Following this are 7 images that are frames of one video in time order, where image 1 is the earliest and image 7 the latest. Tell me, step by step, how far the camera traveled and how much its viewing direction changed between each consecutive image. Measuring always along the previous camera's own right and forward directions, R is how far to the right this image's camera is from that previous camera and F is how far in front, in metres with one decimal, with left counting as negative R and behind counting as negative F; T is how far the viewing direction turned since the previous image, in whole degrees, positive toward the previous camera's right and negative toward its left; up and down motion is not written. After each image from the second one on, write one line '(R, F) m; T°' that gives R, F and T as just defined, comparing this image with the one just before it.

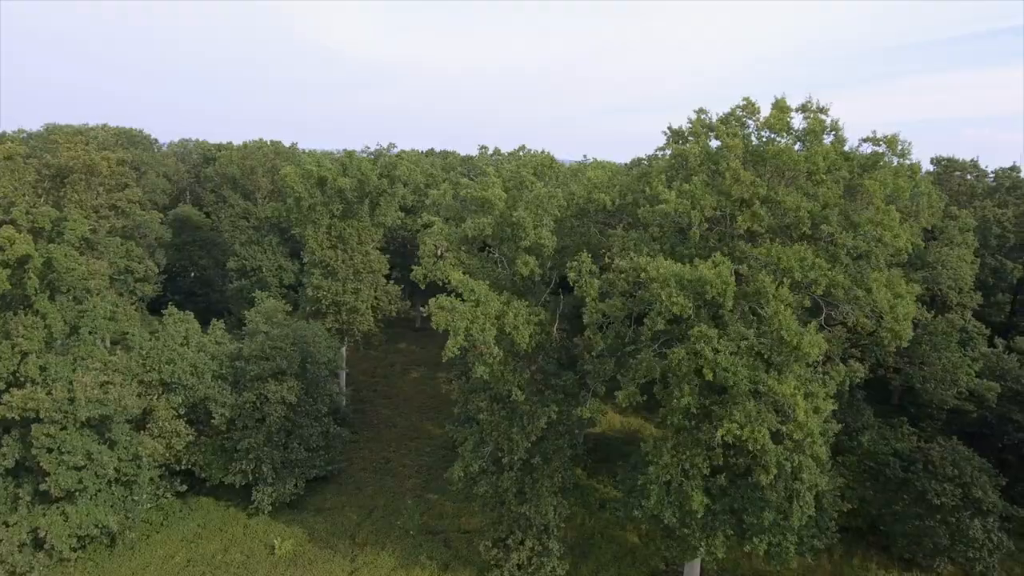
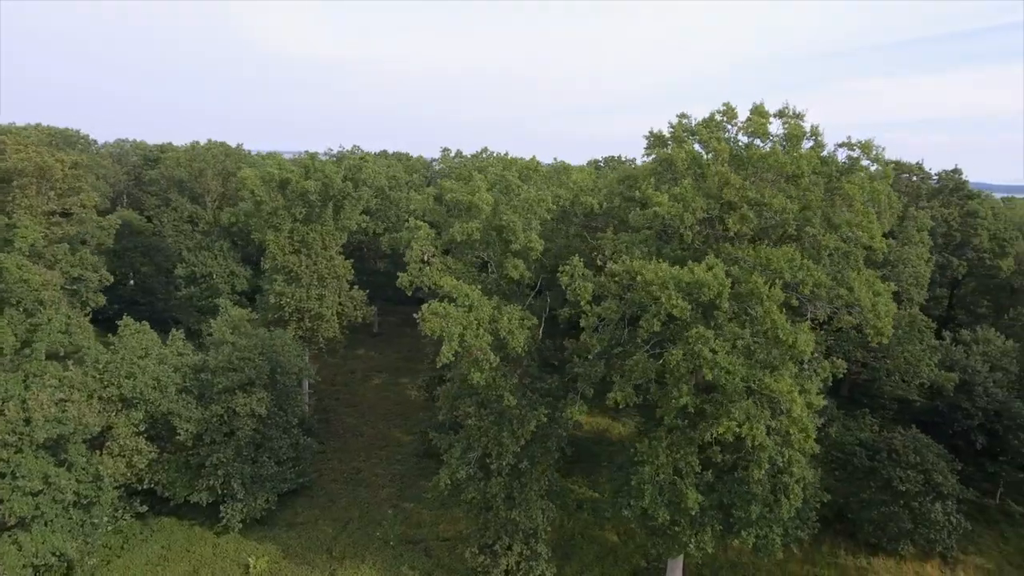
(-1.1, +0.1) m; +5°
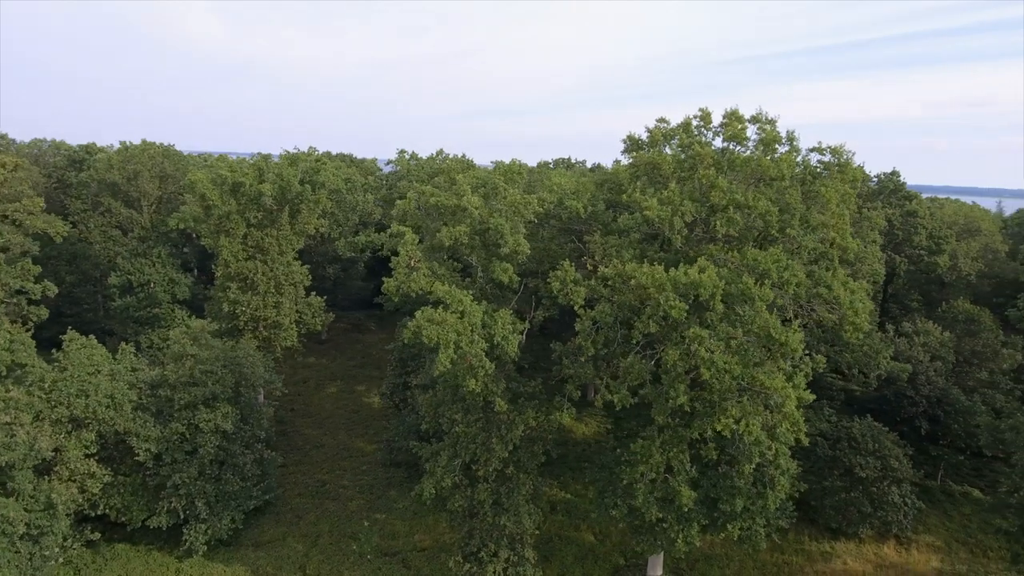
(-1.2, +0.2) m; +6°
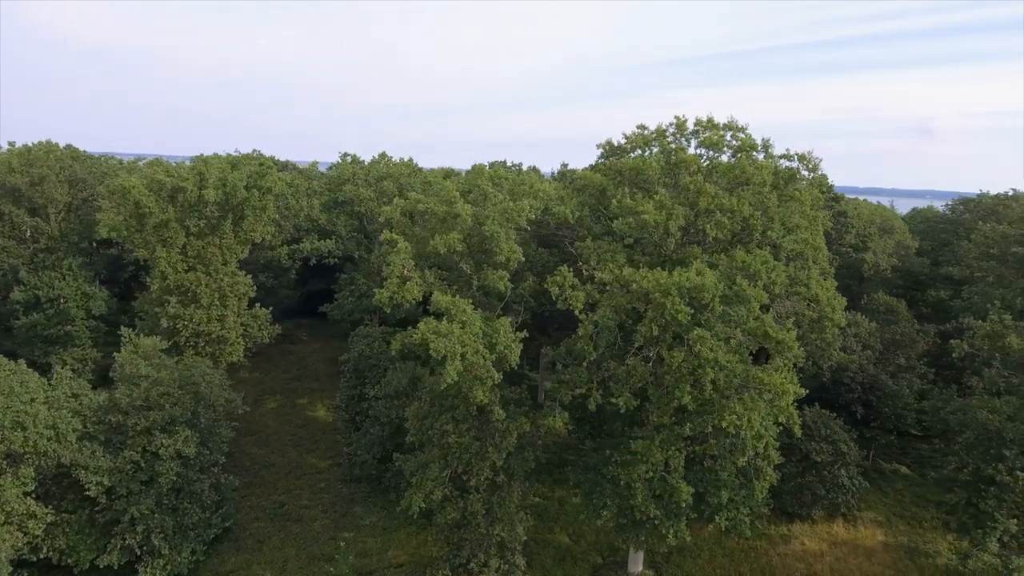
(-1.9, +0.2) m; +8°
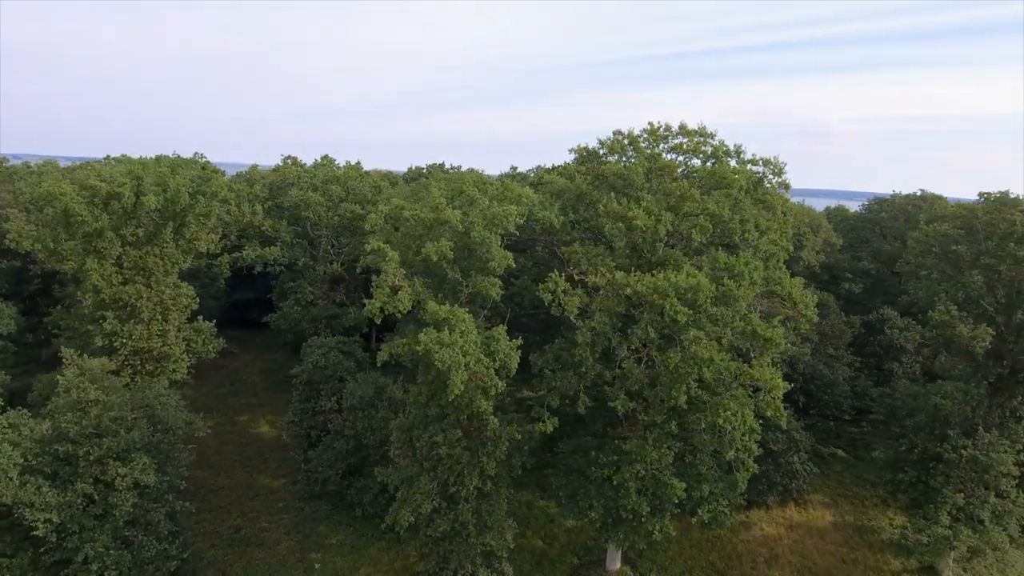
(-1.7, +0.2) m; +8°
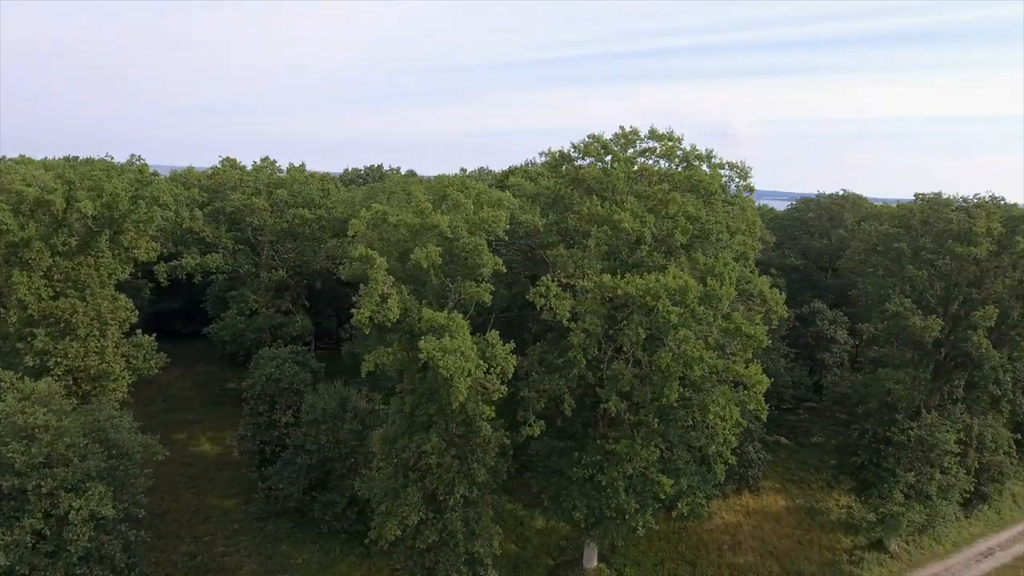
(-1.5, +0.2) m; +7°
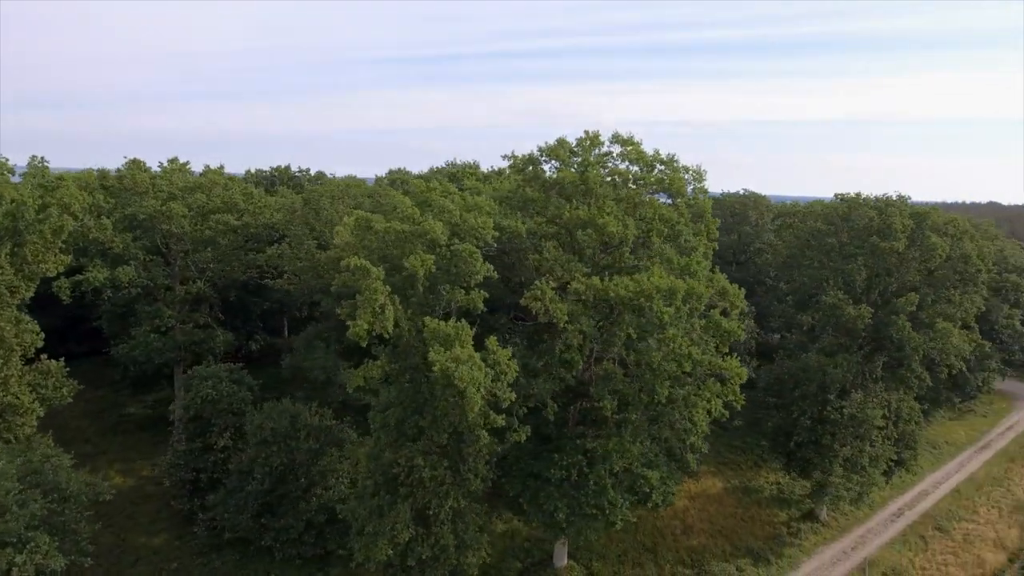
(-2.3, +0.3) m; +10°
